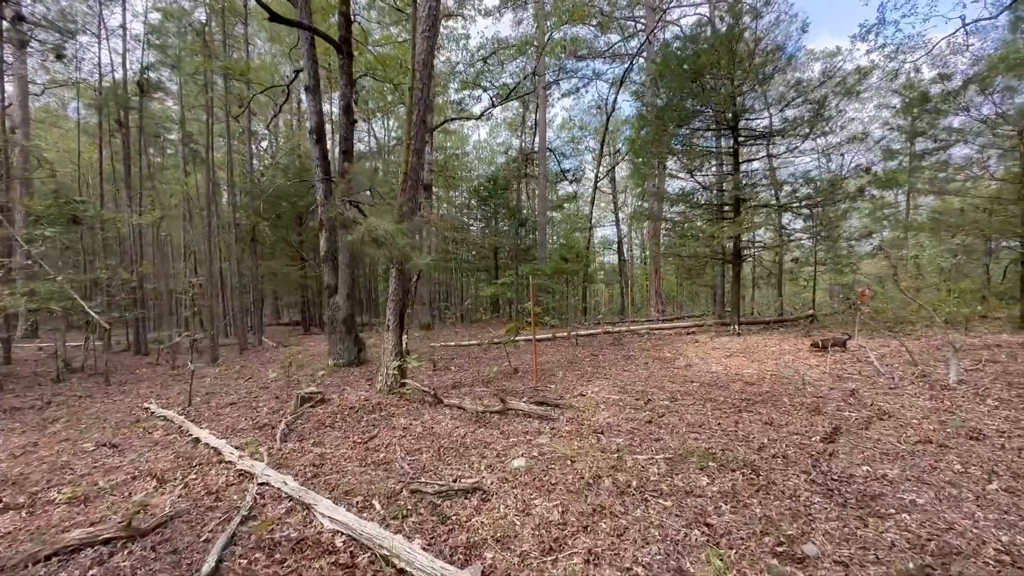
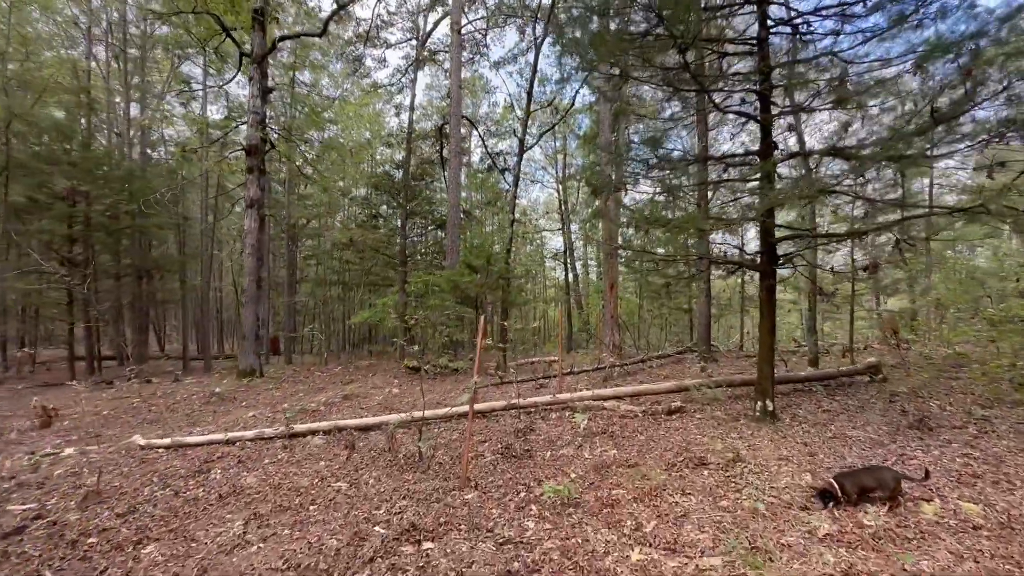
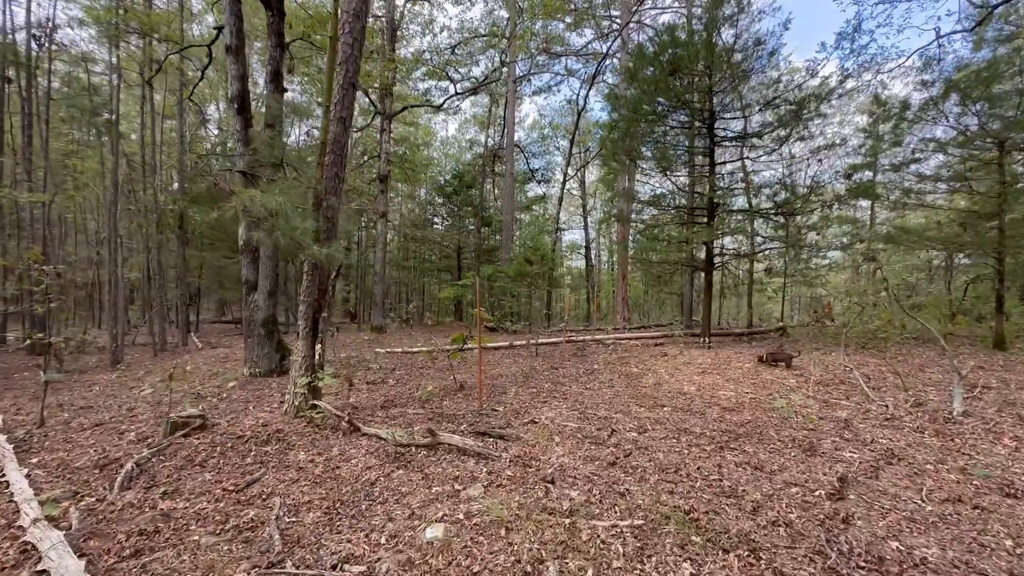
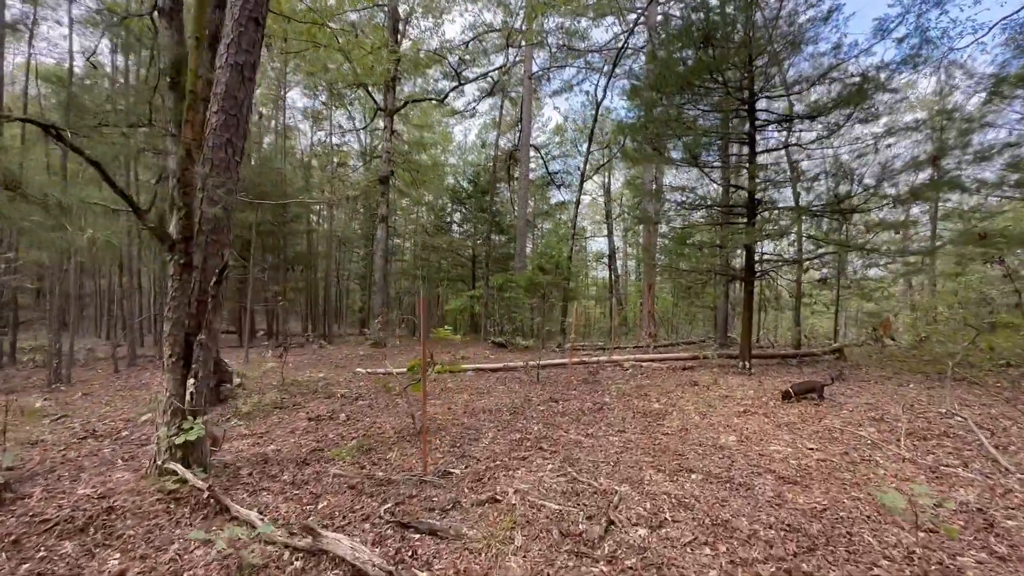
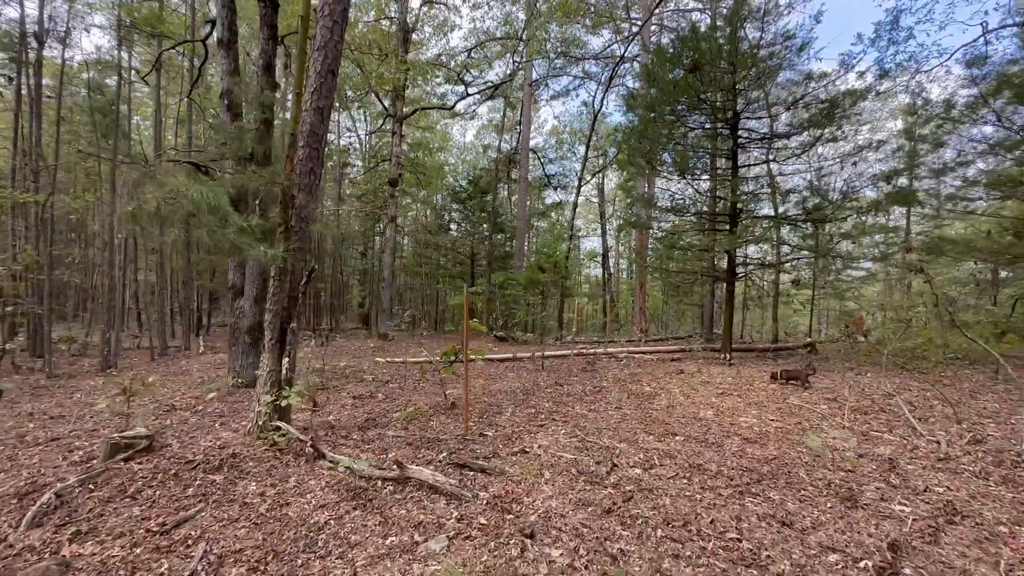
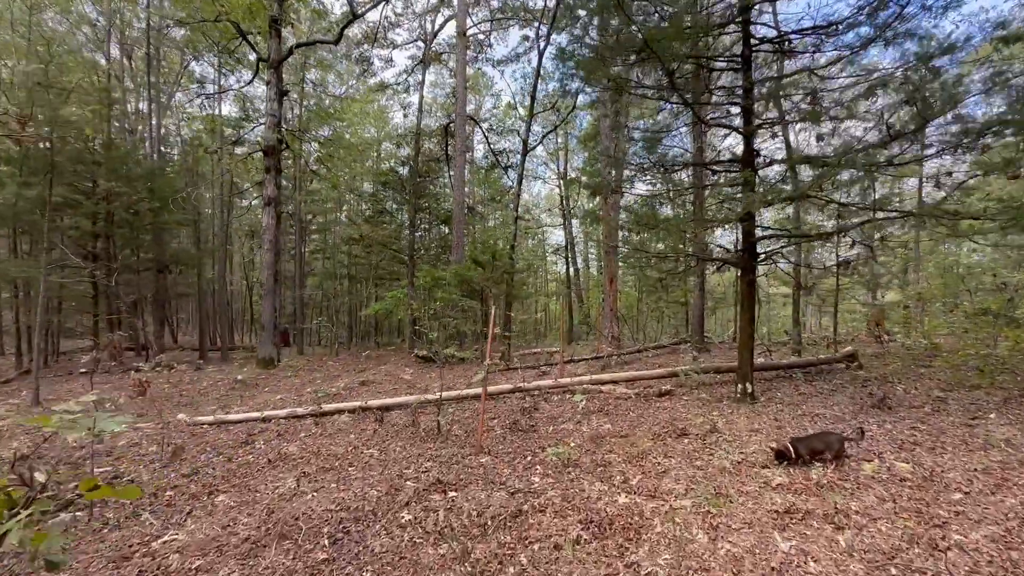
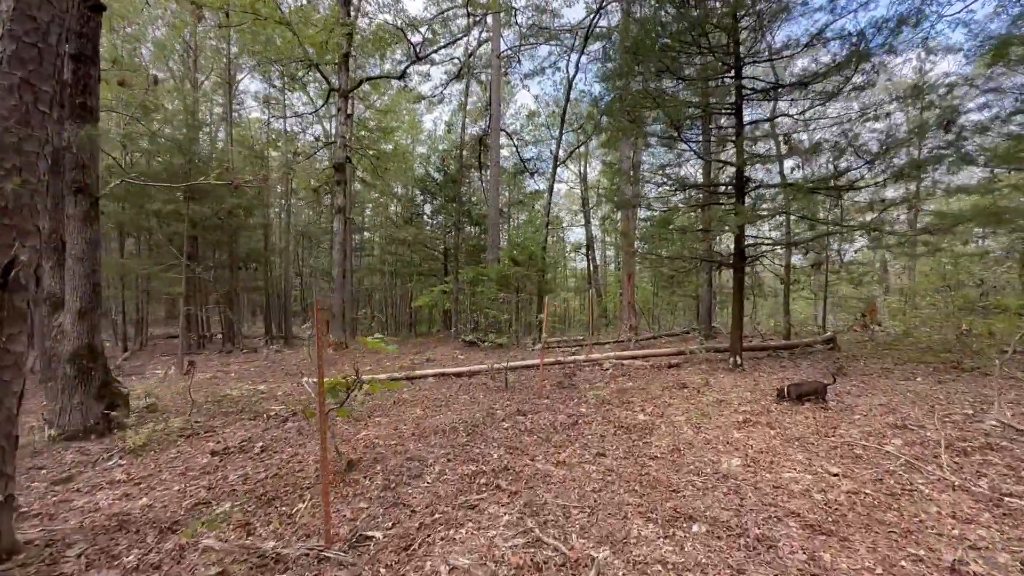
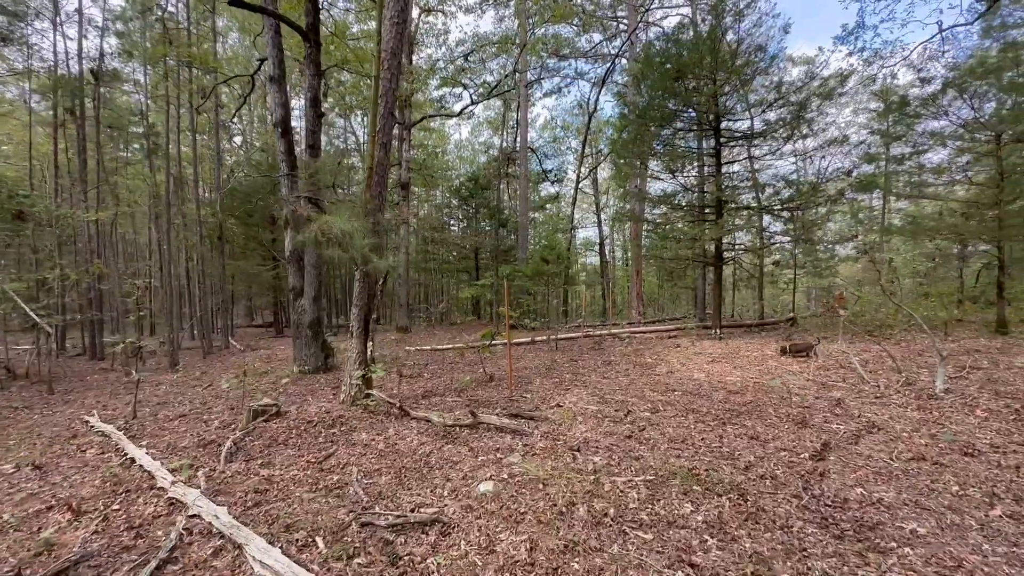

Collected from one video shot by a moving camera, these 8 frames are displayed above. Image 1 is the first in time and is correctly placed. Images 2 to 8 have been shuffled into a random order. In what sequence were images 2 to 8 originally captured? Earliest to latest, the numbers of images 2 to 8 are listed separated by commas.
8, 3, 5, 4, 7, 6, 2
